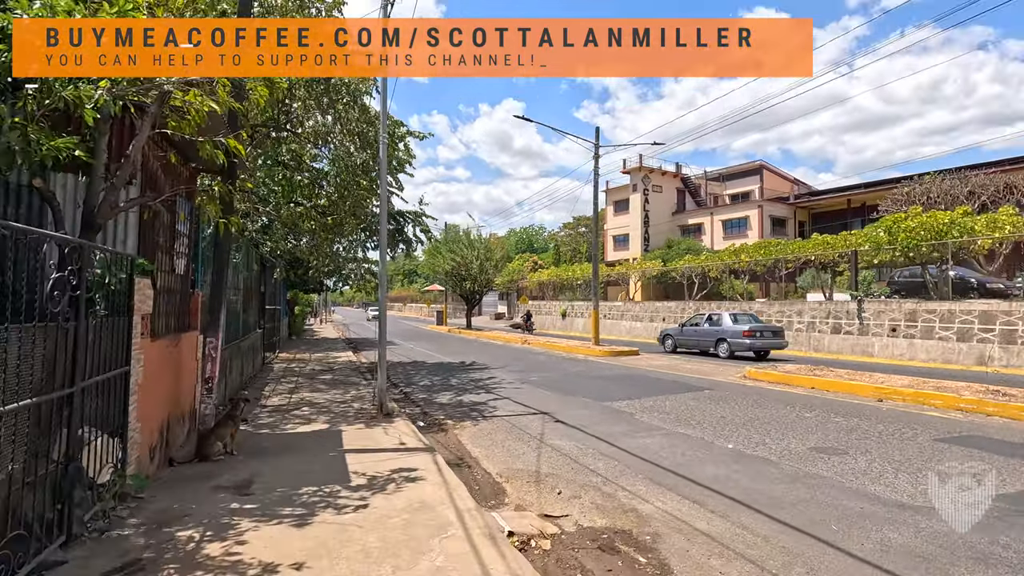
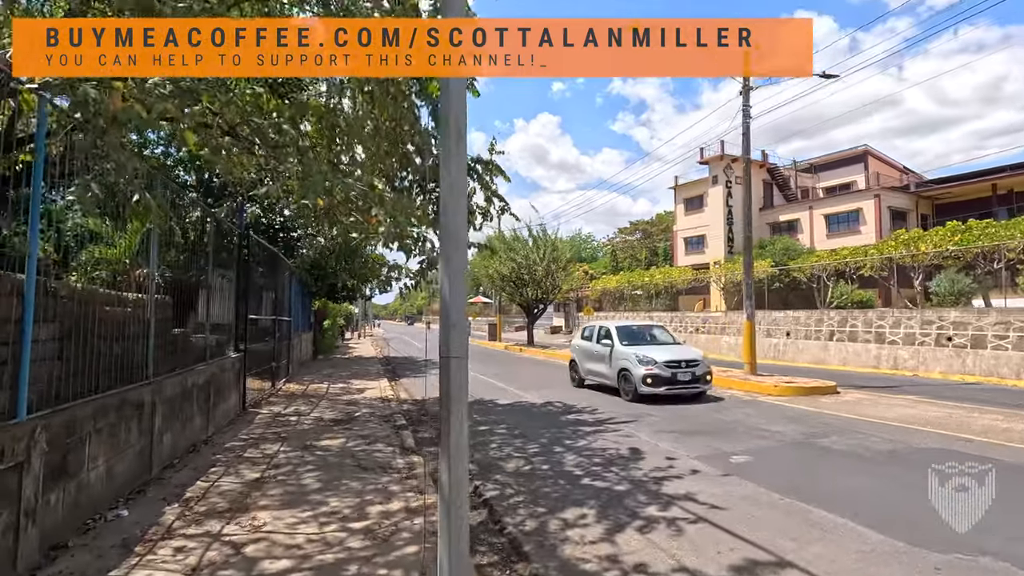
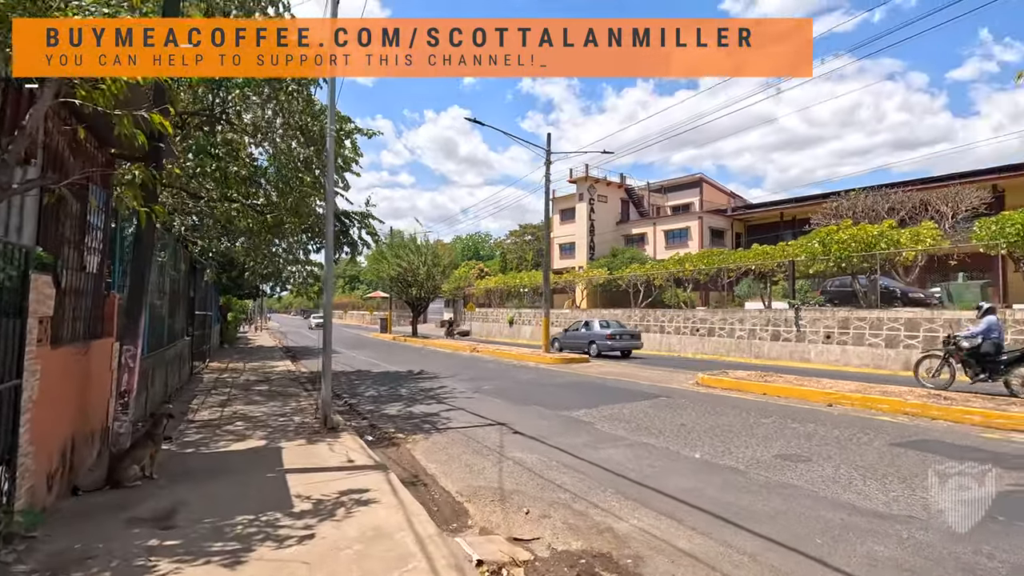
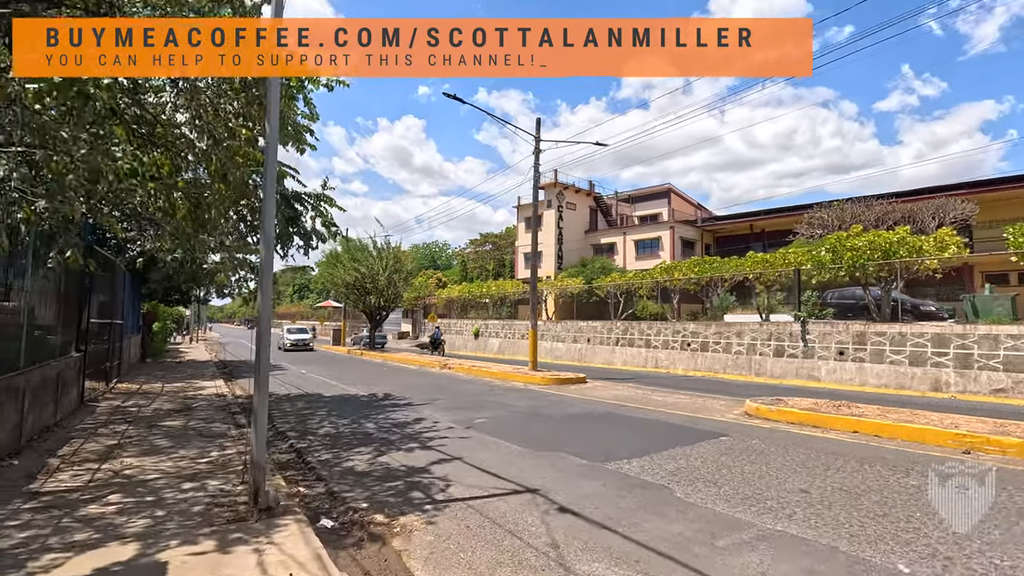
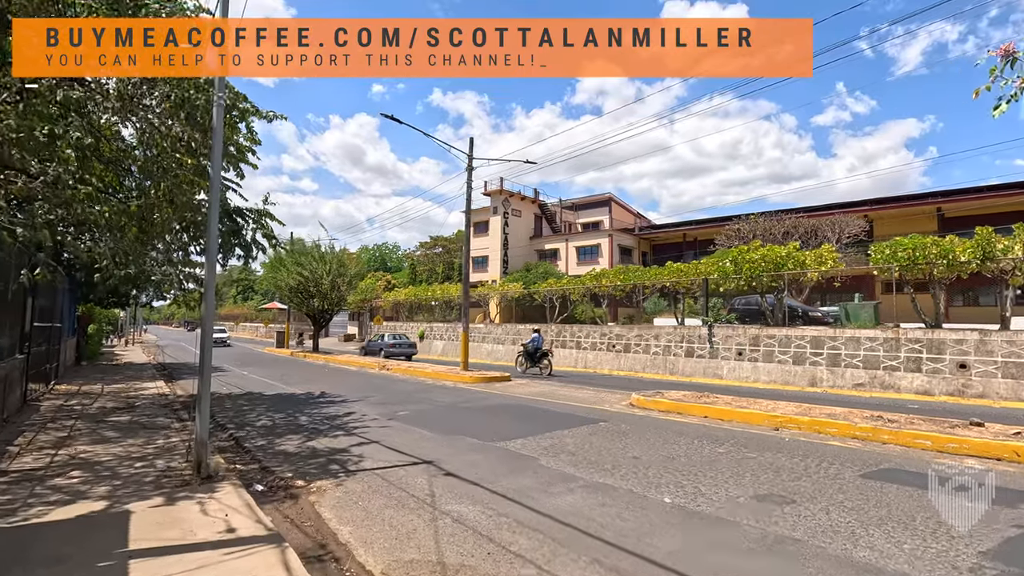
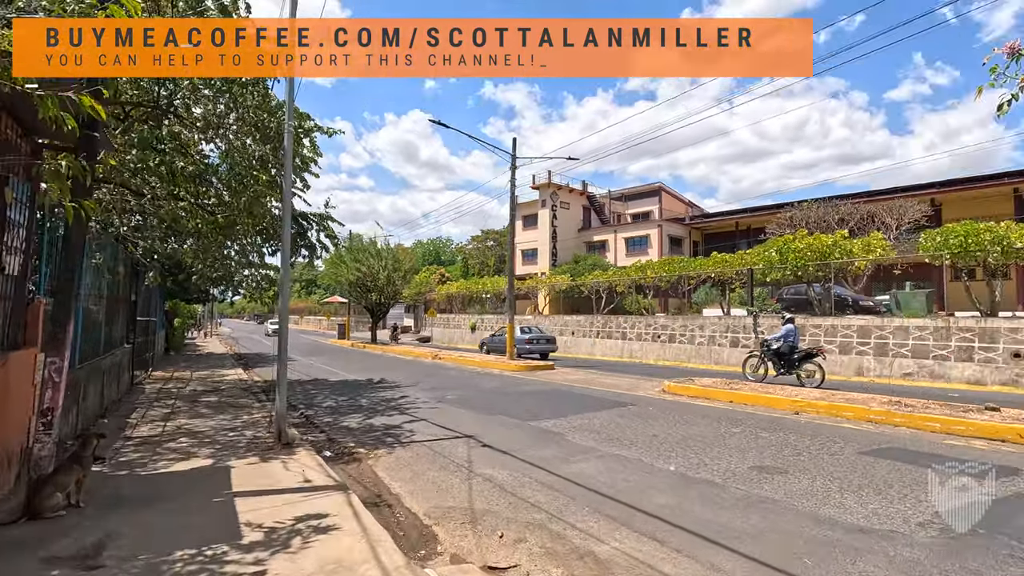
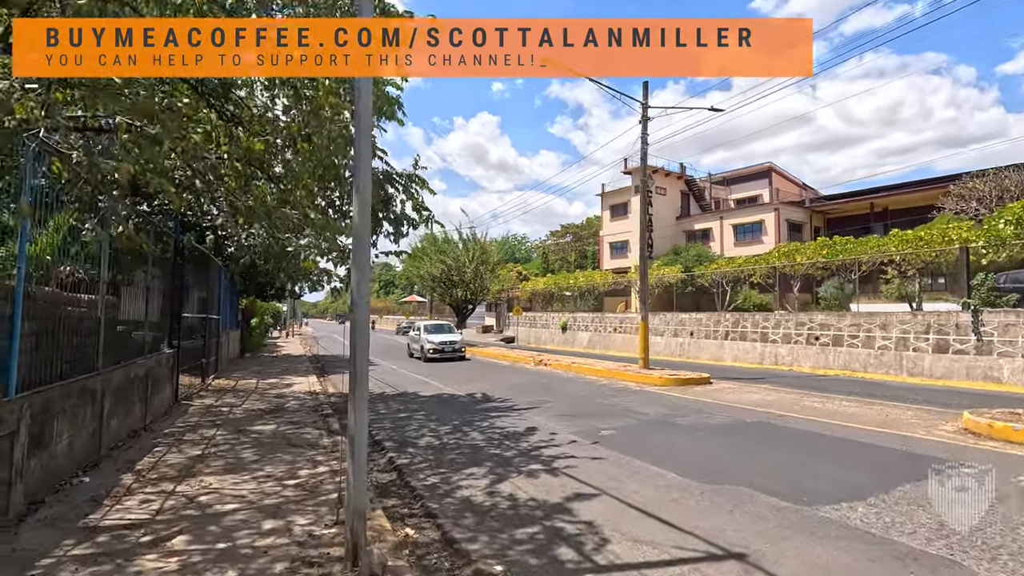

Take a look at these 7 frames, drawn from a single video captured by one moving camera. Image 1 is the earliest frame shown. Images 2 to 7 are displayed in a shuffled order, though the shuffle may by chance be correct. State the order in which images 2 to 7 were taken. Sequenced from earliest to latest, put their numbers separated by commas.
3, 6, 5, 4, 7, 2
